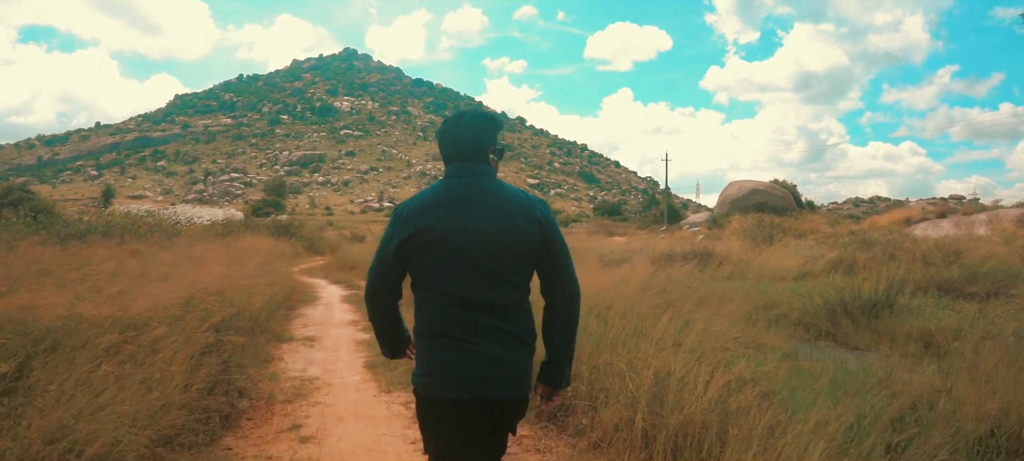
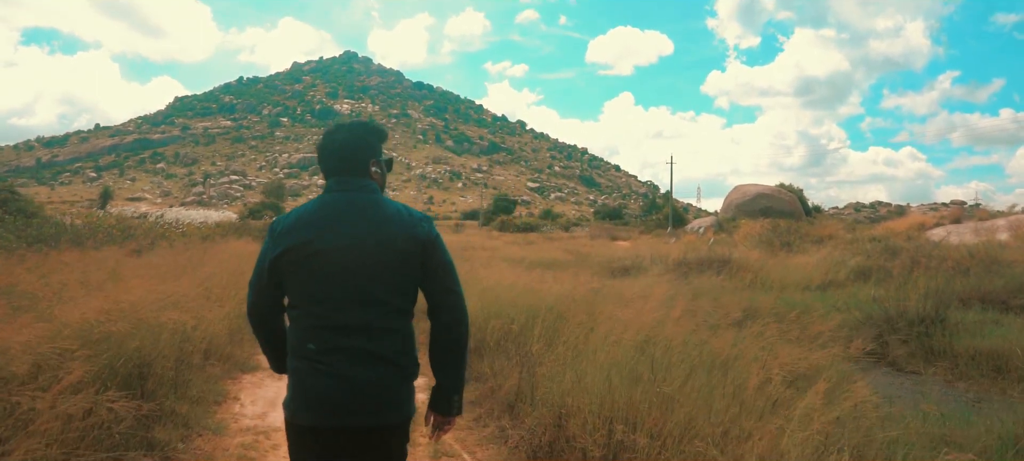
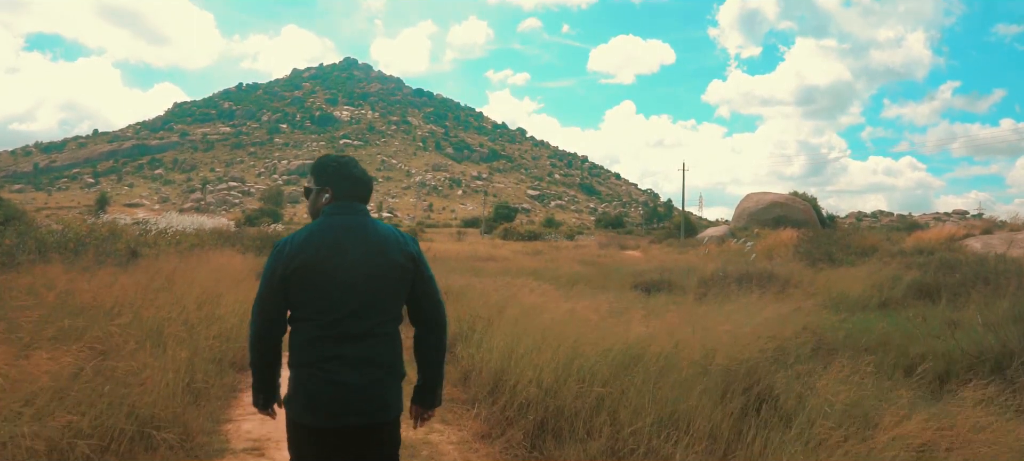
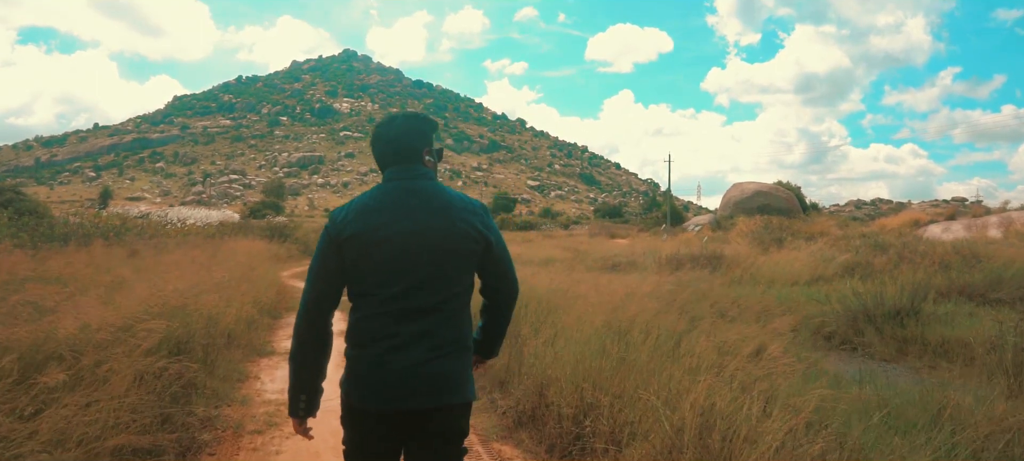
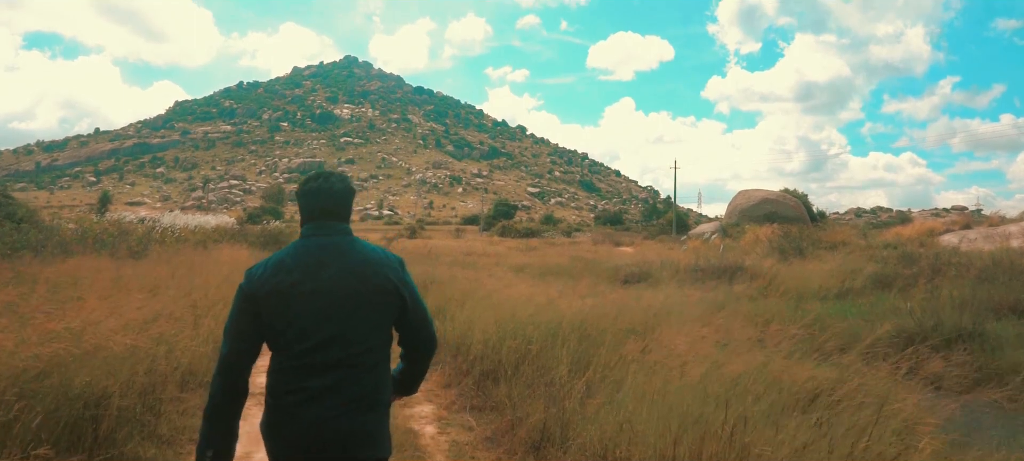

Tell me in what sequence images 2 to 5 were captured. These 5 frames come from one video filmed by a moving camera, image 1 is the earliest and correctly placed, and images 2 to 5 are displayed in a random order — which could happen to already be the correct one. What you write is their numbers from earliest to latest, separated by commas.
4, 2, 5, 3
